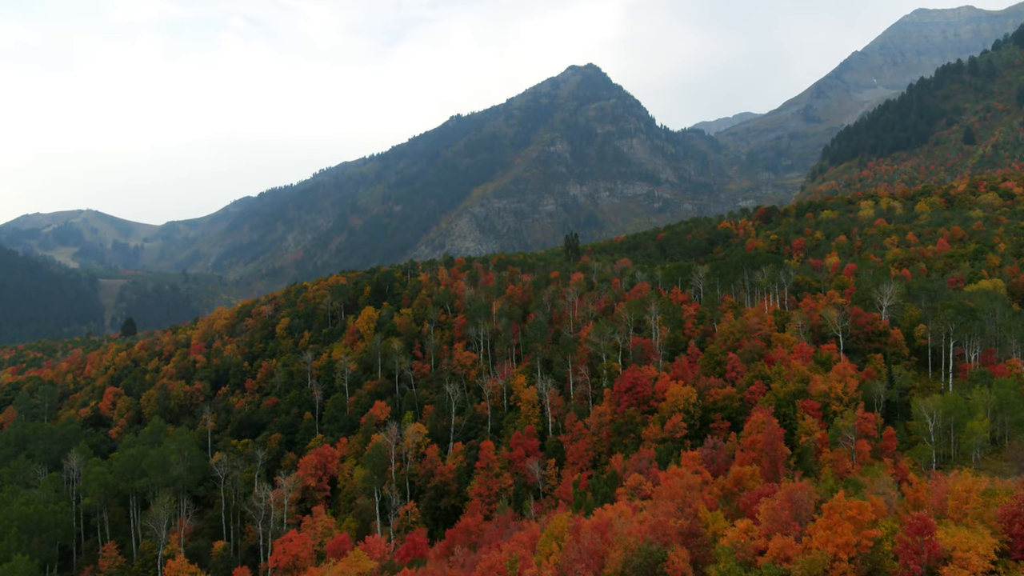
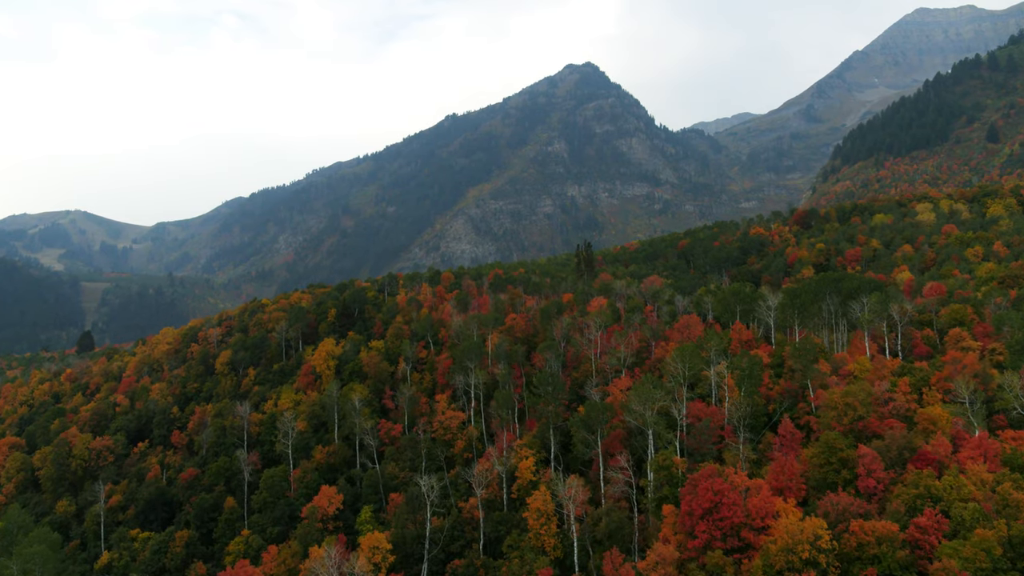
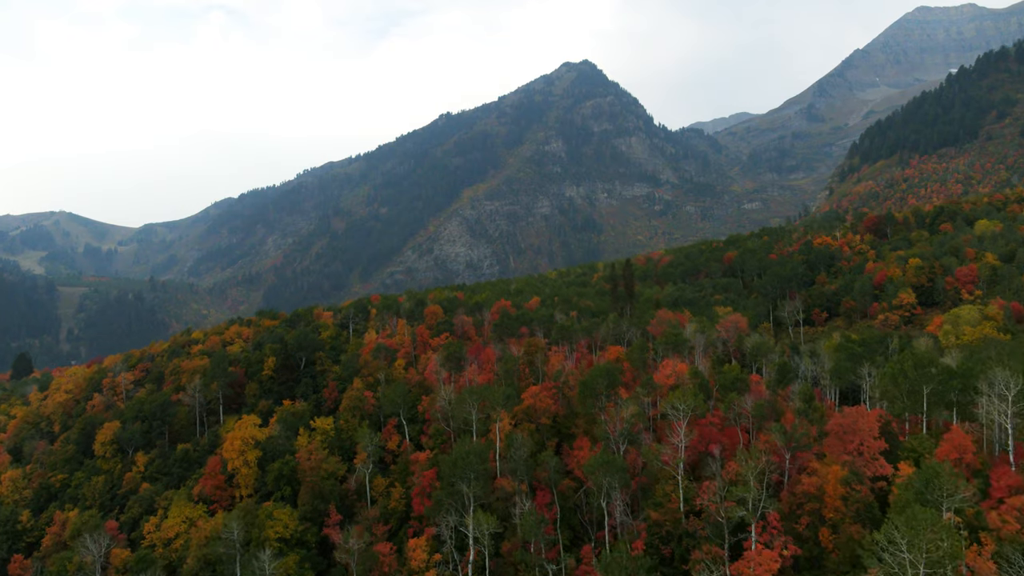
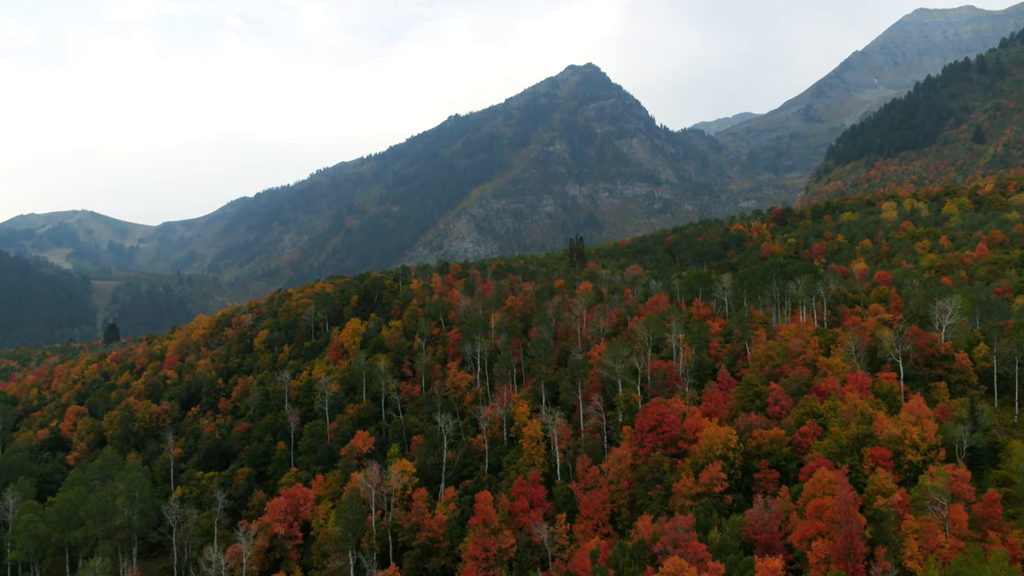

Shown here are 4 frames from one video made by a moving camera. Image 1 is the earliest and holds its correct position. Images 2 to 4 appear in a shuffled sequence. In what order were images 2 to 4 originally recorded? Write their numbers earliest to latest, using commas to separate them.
4, 2, 3
